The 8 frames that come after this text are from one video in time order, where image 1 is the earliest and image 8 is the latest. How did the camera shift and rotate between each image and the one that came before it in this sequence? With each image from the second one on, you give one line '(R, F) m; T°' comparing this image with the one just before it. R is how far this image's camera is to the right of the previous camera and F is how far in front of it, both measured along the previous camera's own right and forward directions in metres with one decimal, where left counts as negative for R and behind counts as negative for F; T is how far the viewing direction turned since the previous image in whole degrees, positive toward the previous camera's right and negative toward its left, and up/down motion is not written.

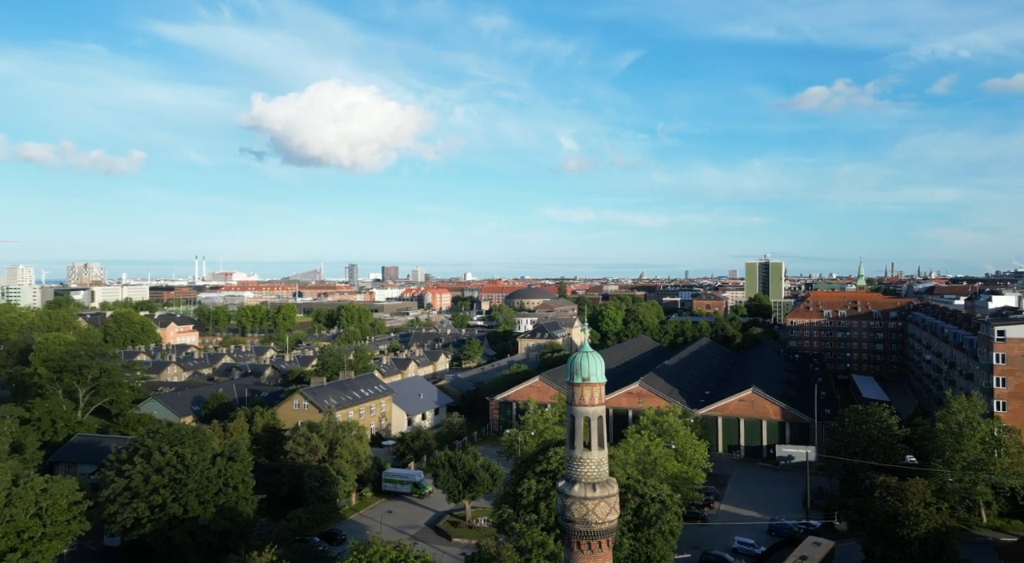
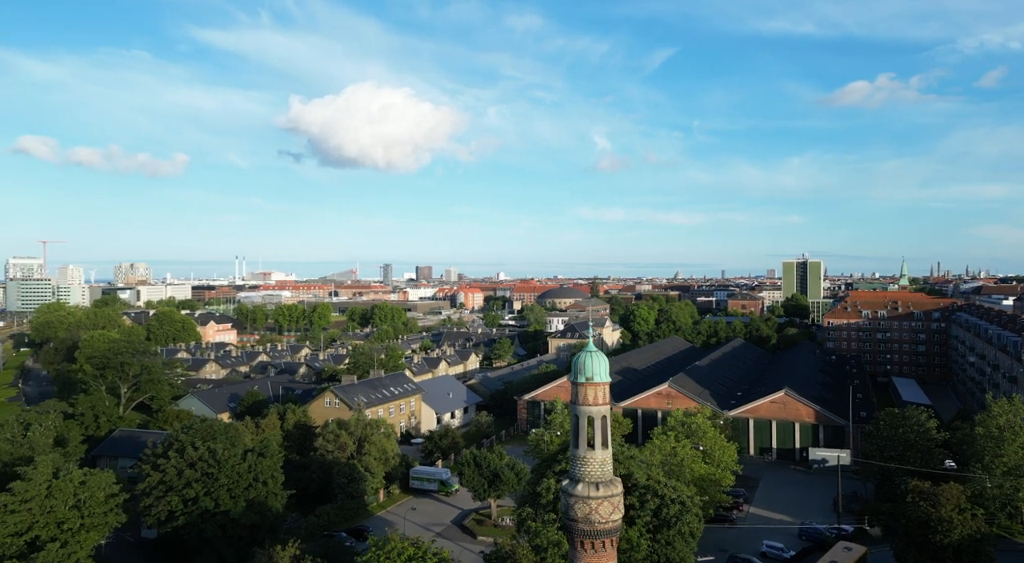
(+0.5, -0.1) m; -3°
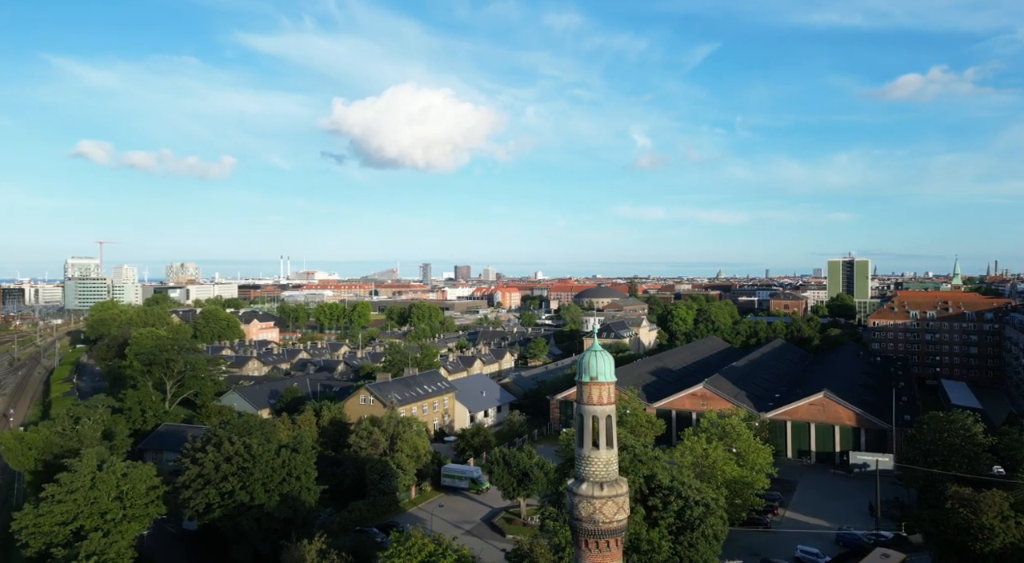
(+0.6, -0.1) m; -3°
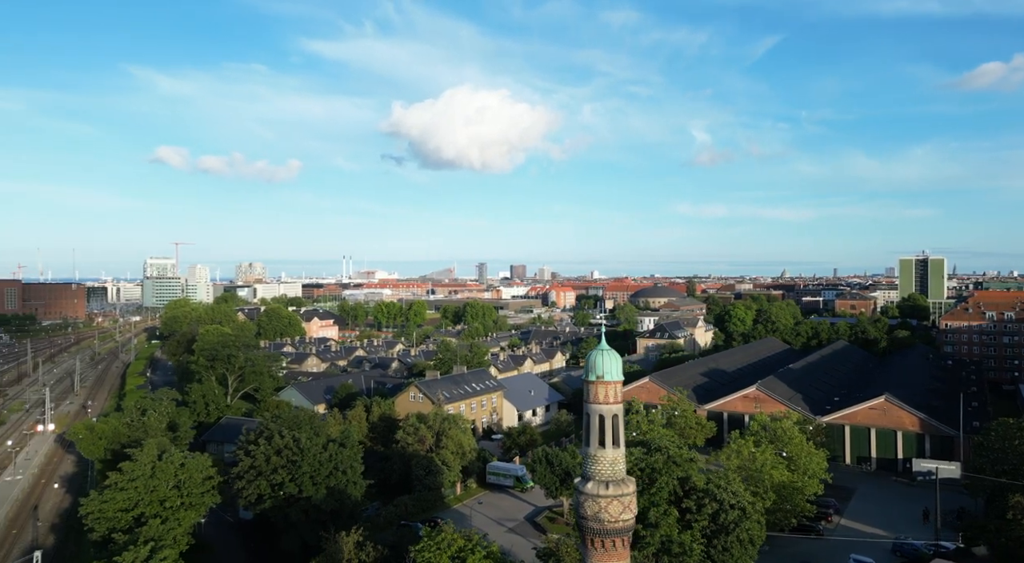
(+0.9, -0.1) m; -5°
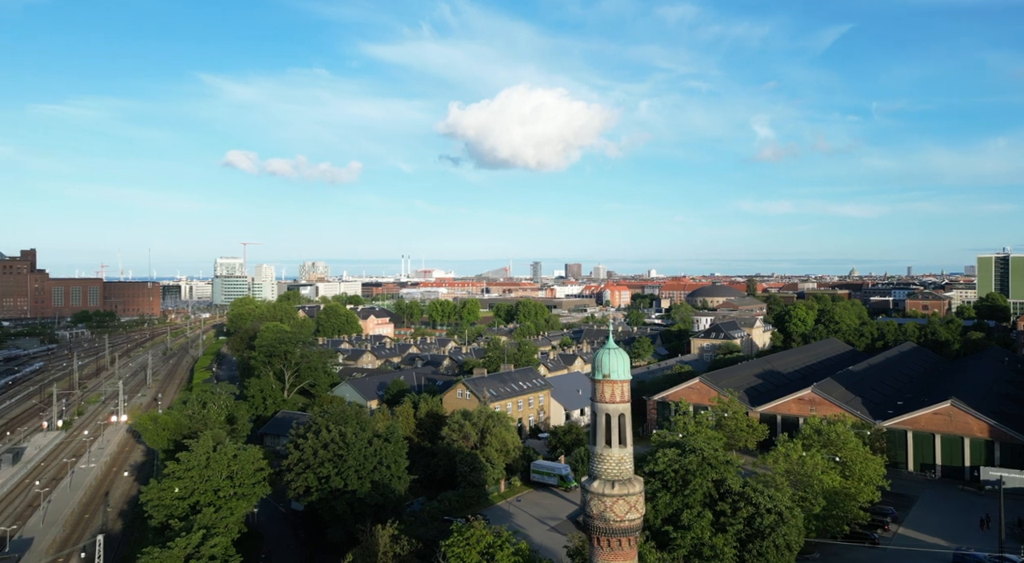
(+0.9, 0.0) m; -5°
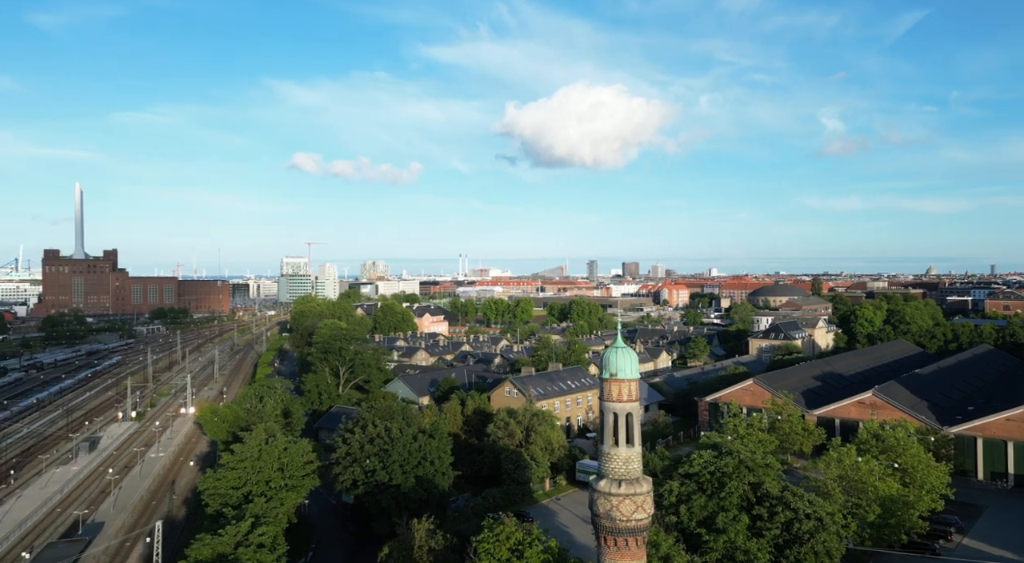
(+0.9, 0.0) m; -5°
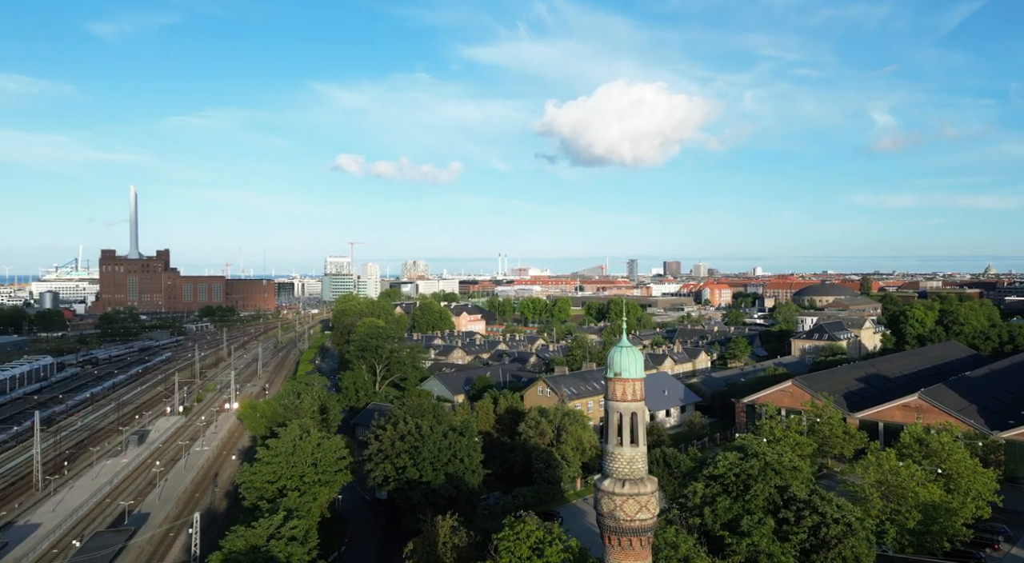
(+0.6, +0.1) m; -4°
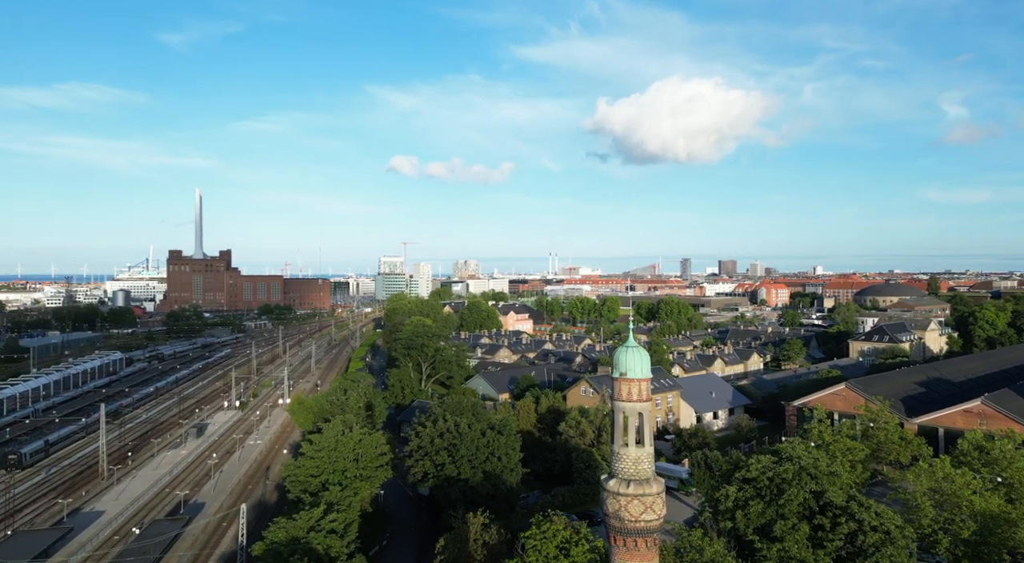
(+0.8, +0.1) m; -5°
